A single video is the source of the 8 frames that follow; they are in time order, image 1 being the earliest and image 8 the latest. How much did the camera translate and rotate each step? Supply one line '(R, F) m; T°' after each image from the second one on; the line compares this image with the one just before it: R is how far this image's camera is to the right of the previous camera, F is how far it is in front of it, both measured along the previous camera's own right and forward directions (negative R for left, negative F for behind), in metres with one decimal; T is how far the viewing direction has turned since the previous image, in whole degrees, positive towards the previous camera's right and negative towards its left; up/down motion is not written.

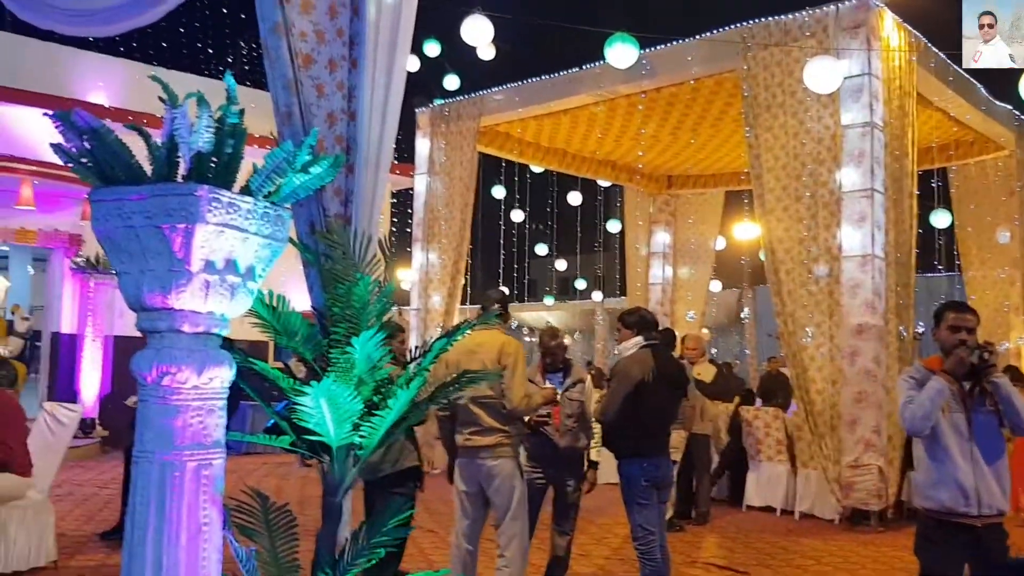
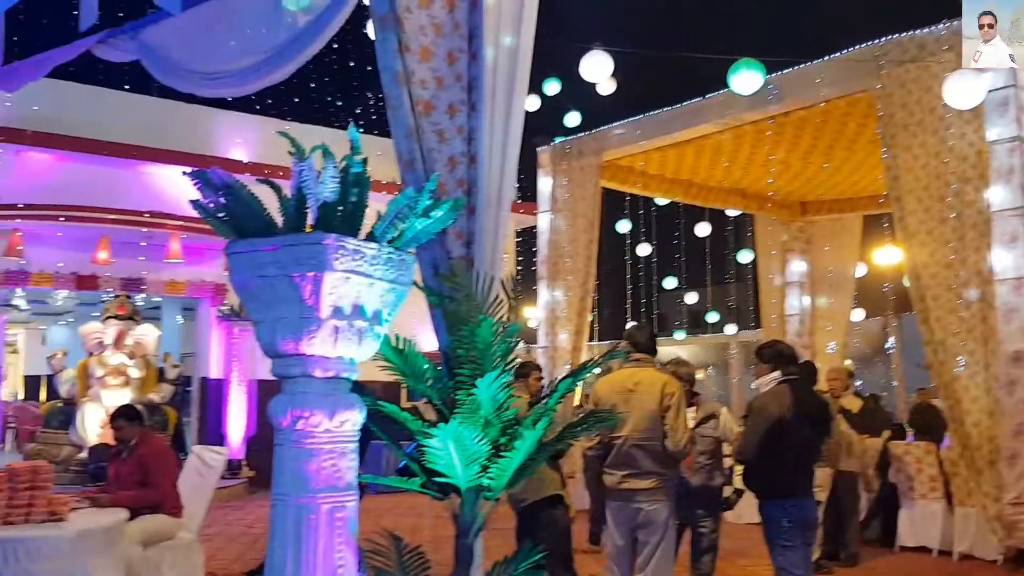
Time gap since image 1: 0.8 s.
(0.0, 0.0) m; -8°
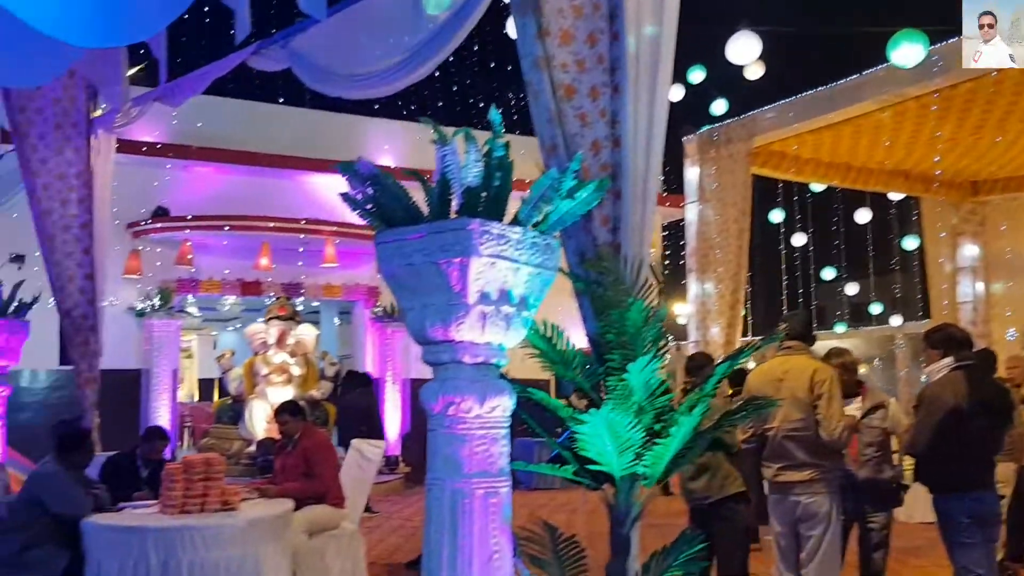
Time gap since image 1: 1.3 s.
(0.0, 0.0) m; -9°
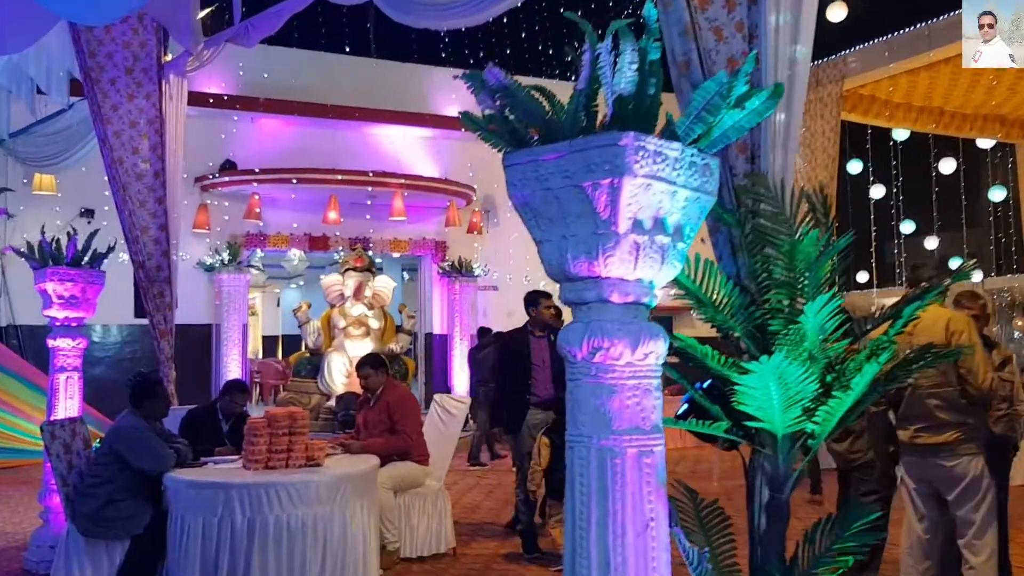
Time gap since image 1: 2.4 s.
(-0.2, +0.3) m; -3°
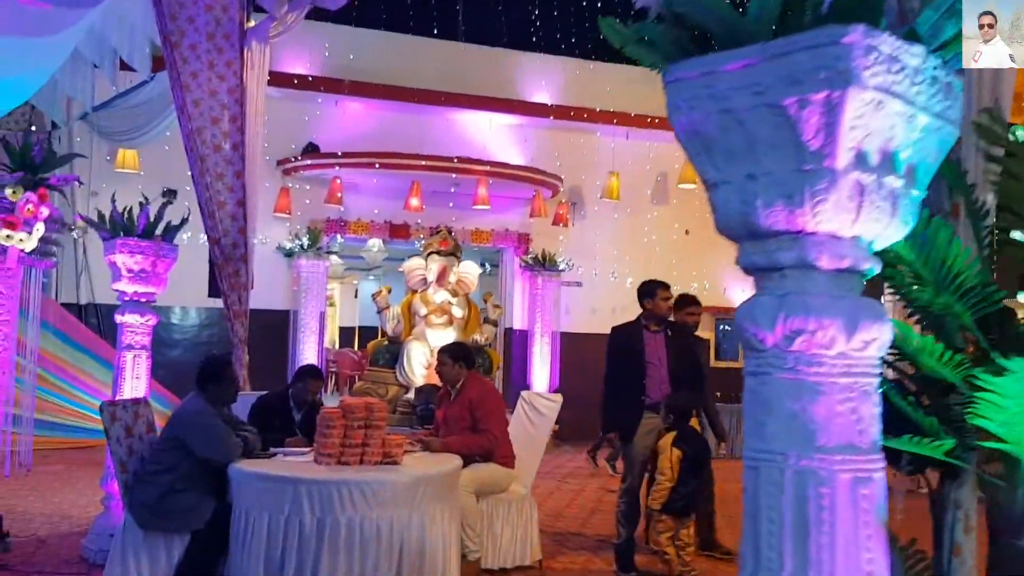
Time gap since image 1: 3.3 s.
(-0.1, +0.5) m; -5°
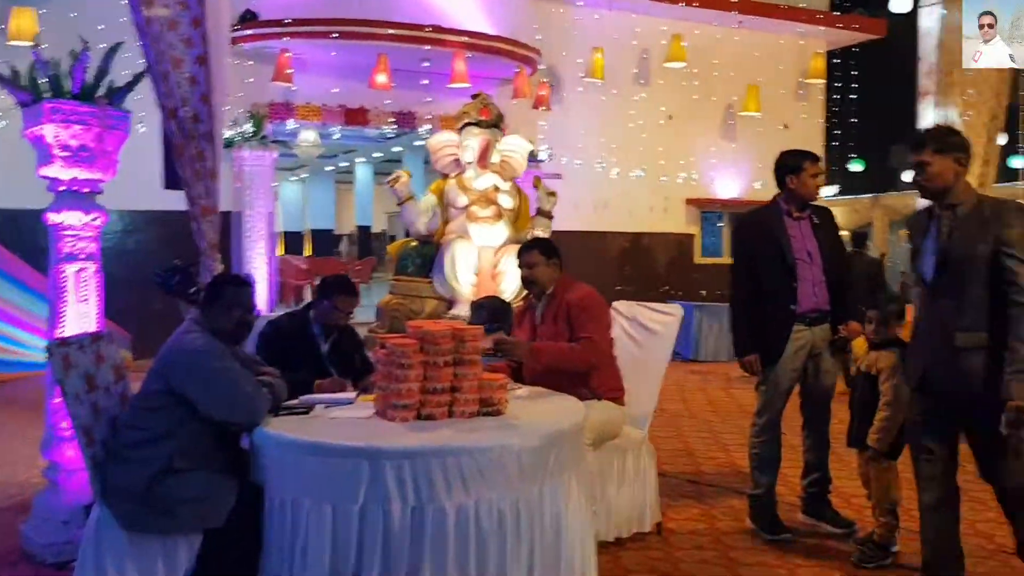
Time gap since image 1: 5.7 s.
(-0.7, +1.3) m; +6°
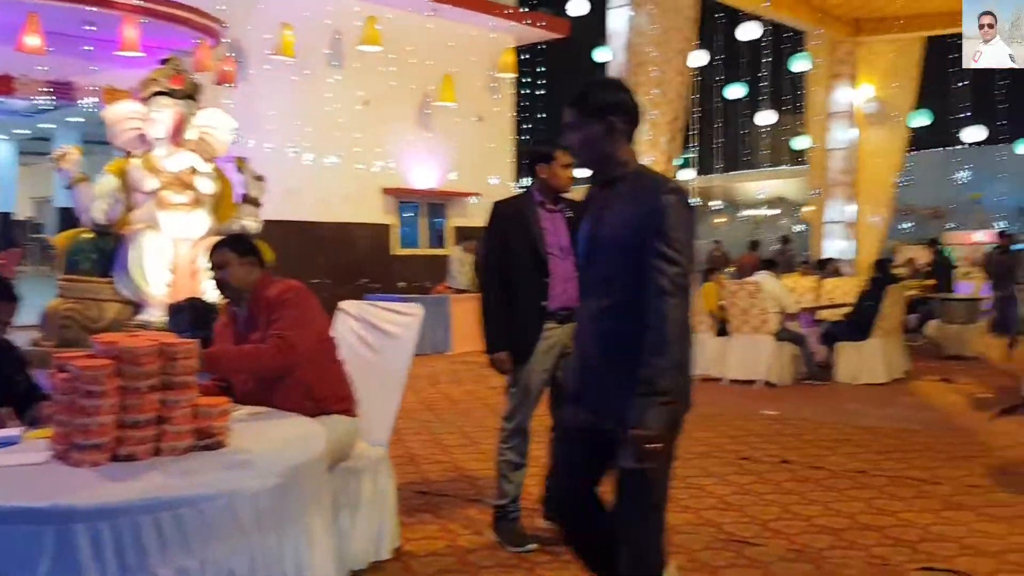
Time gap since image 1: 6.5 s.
(-0.1, +0.4) m; +19°
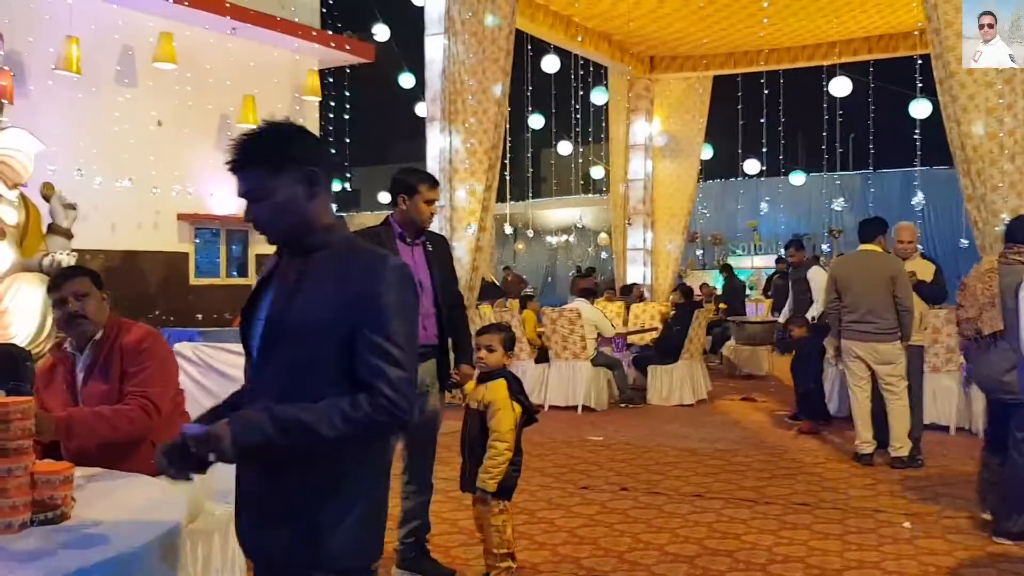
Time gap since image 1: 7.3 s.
(-0.2, +0.1) m; +13°
